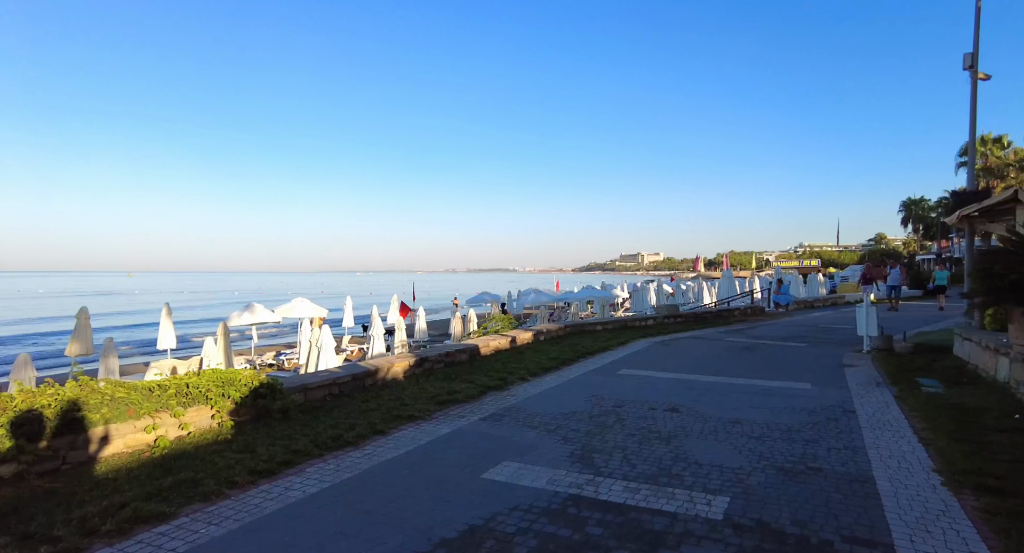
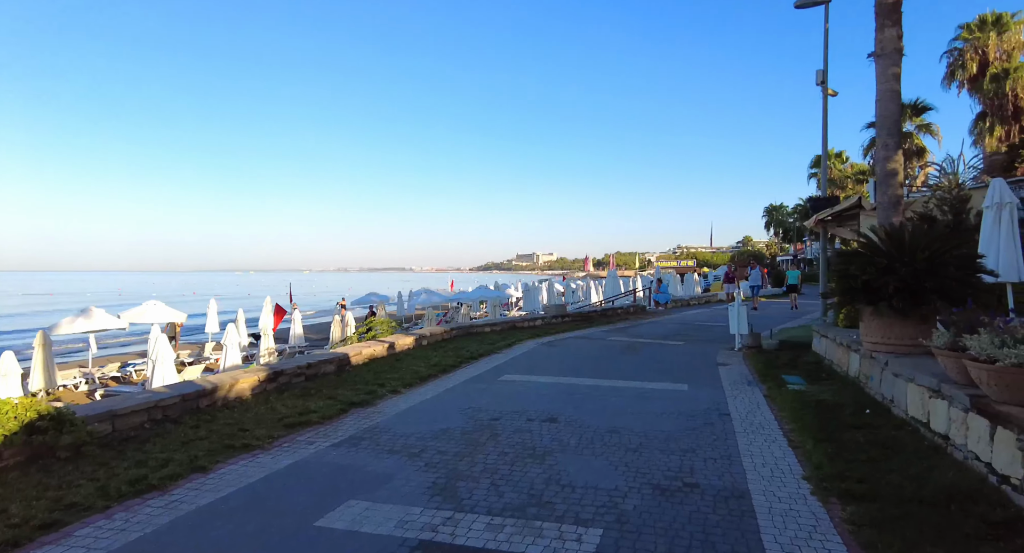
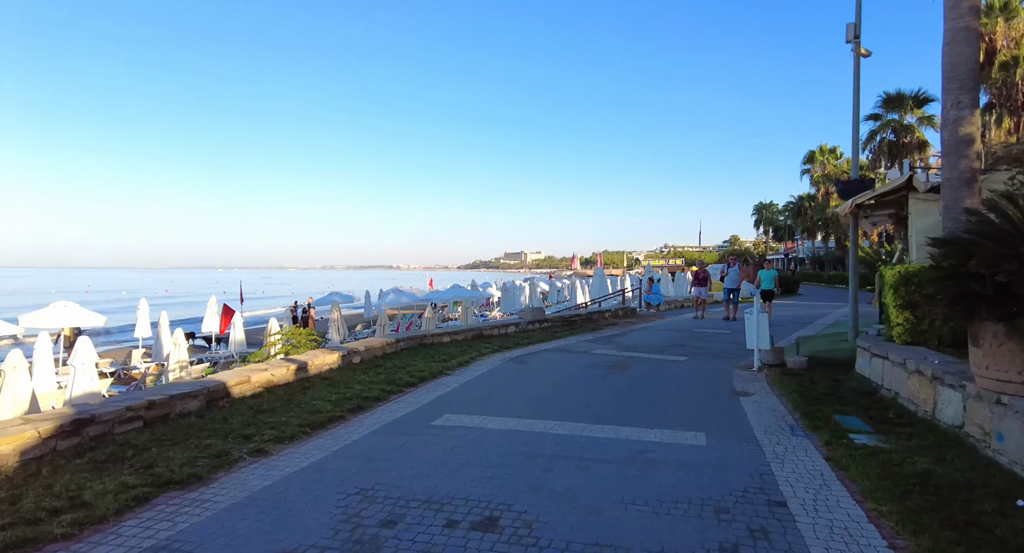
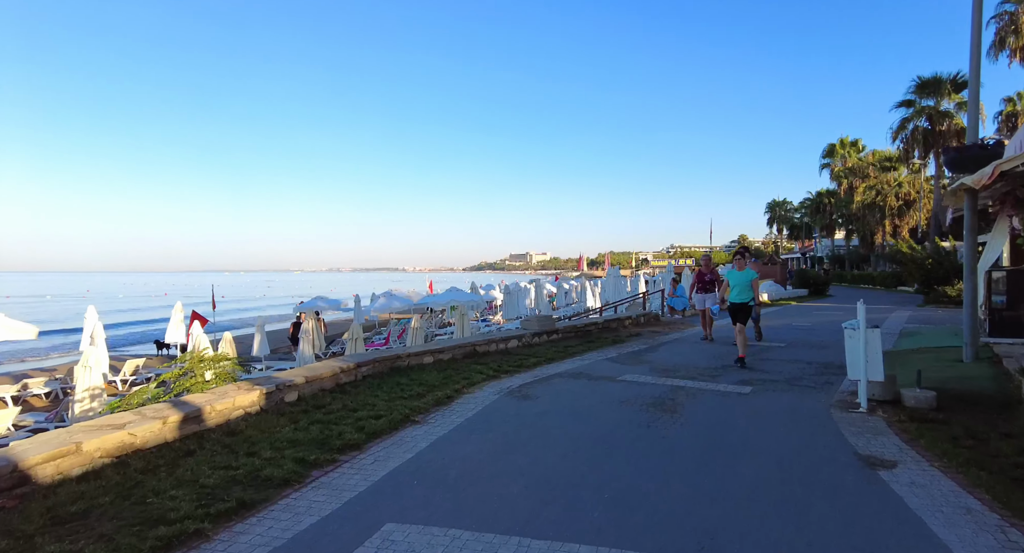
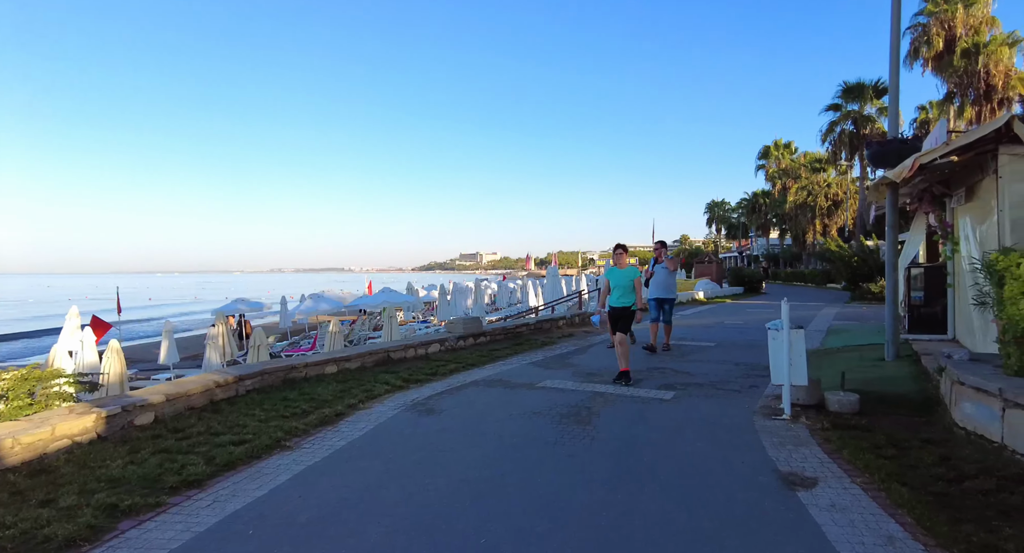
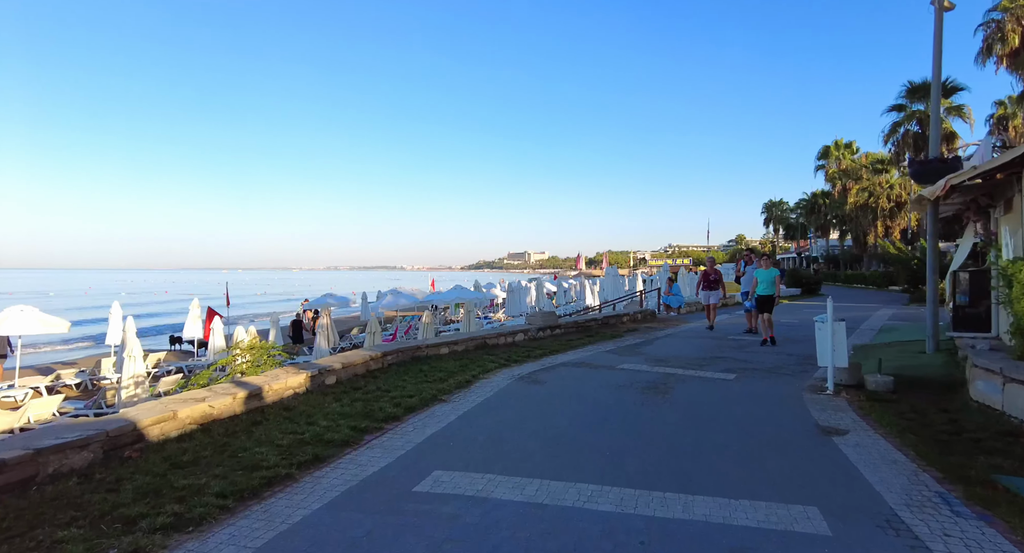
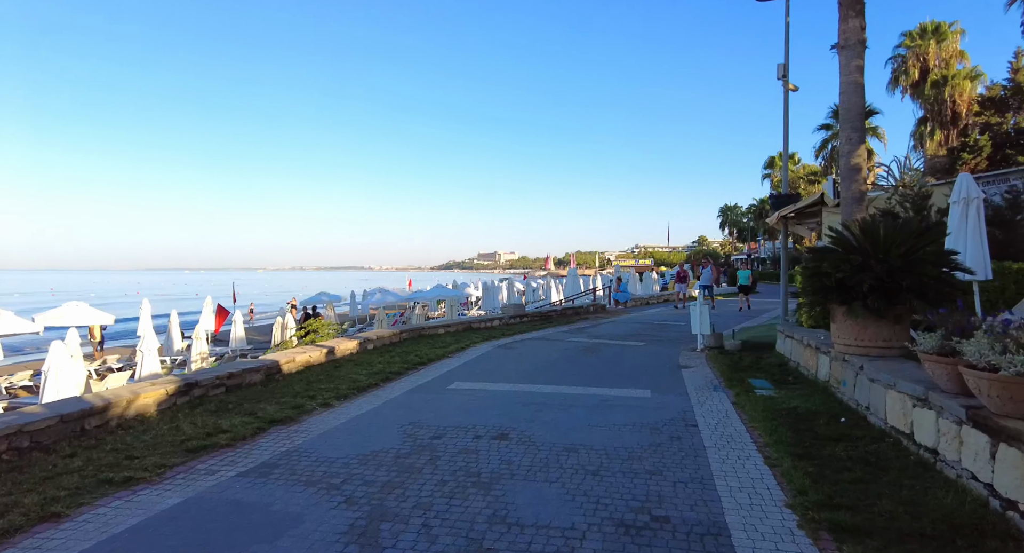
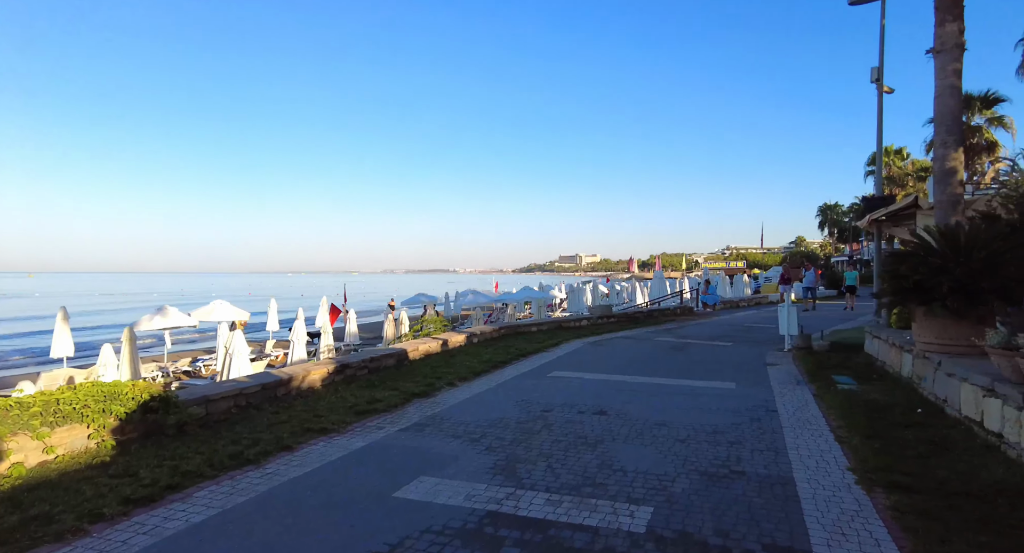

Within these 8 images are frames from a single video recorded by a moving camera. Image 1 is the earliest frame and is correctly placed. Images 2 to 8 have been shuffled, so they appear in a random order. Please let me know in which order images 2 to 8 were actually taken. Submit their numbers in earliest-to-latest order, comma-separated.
8, 2, 7, 3, 6, 4, 5
